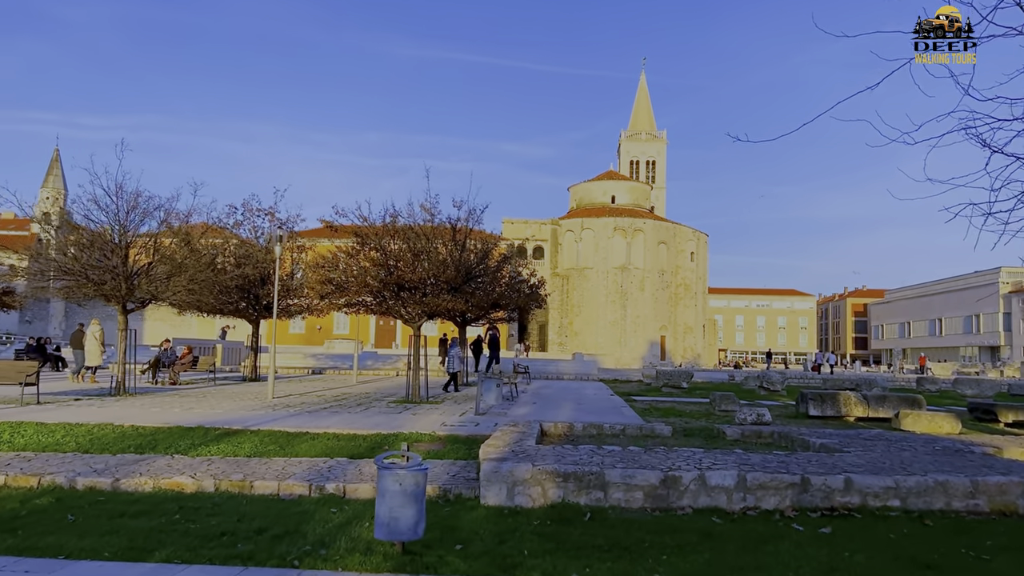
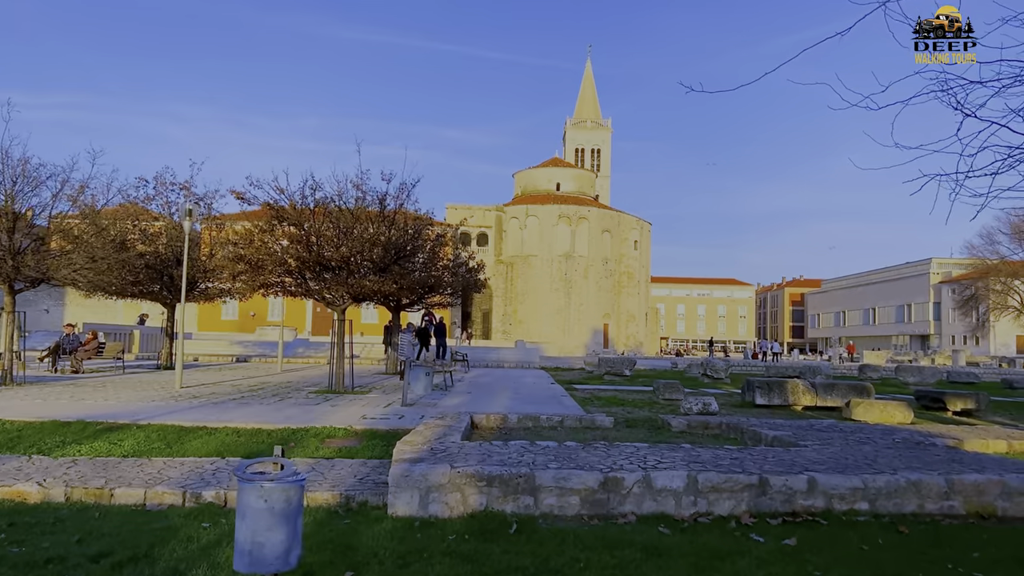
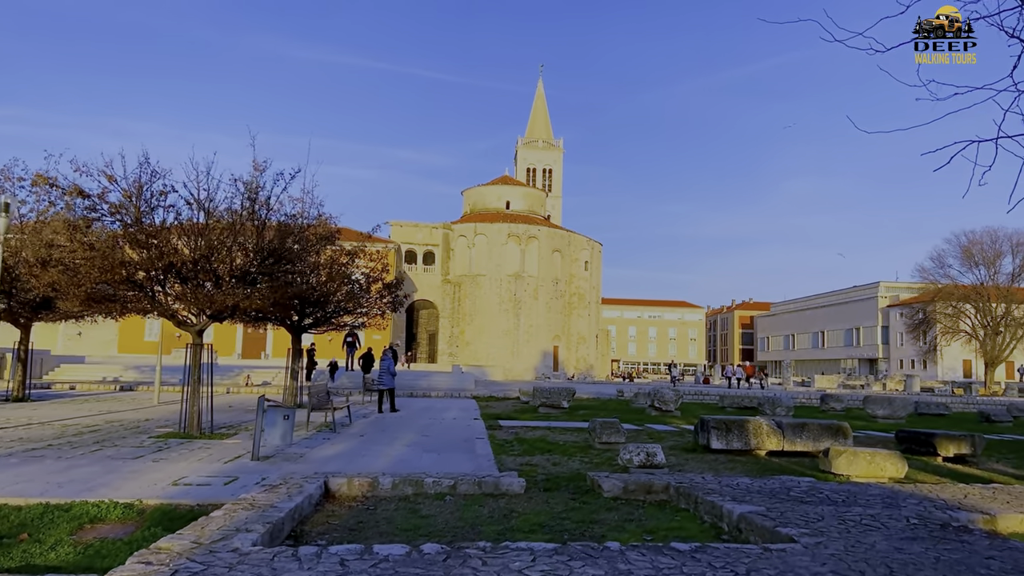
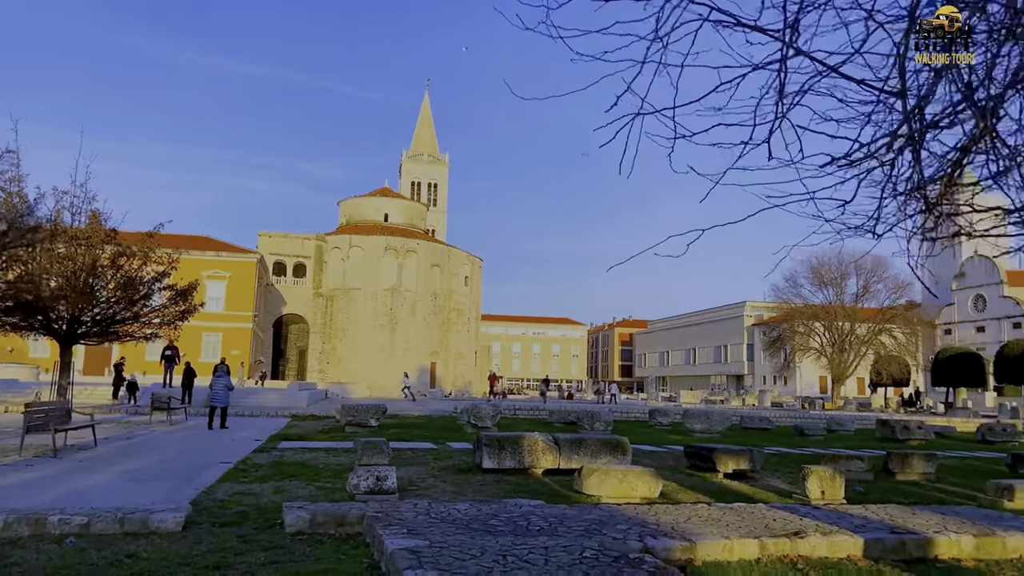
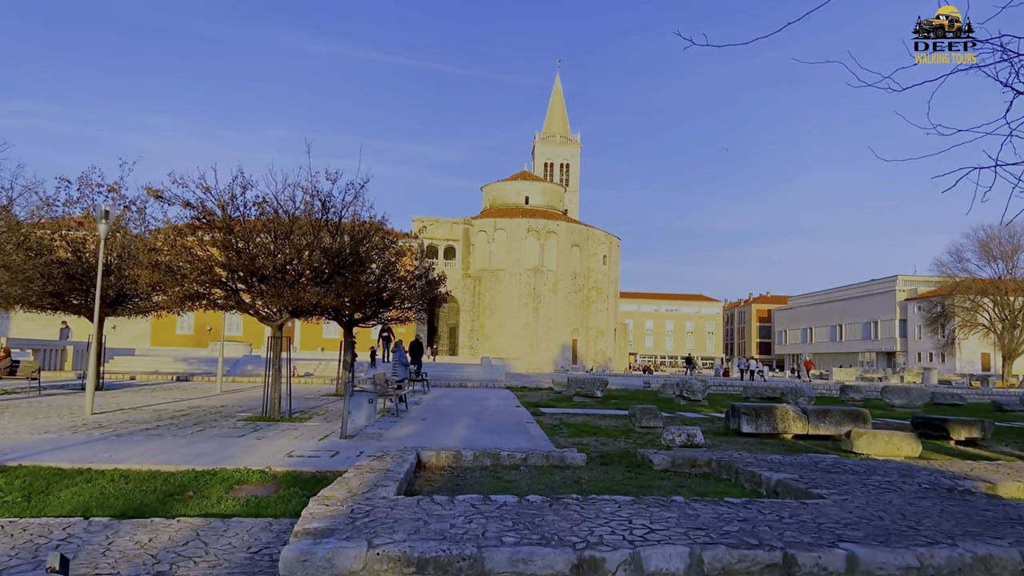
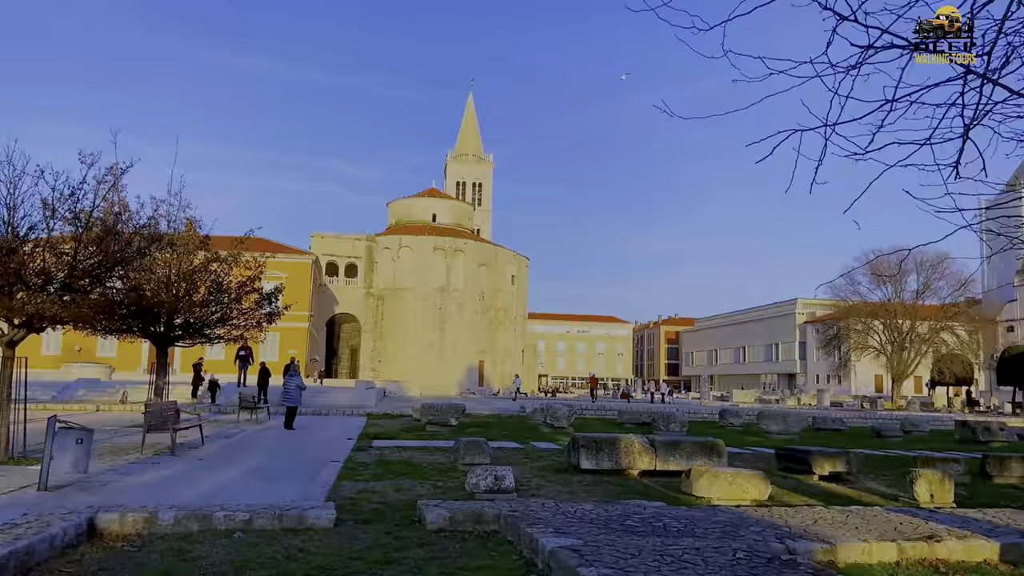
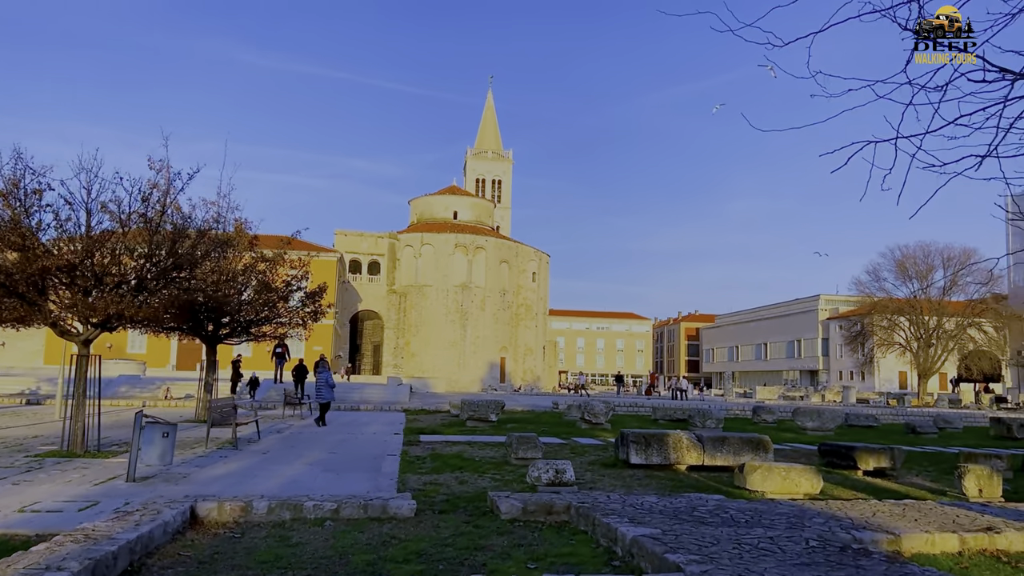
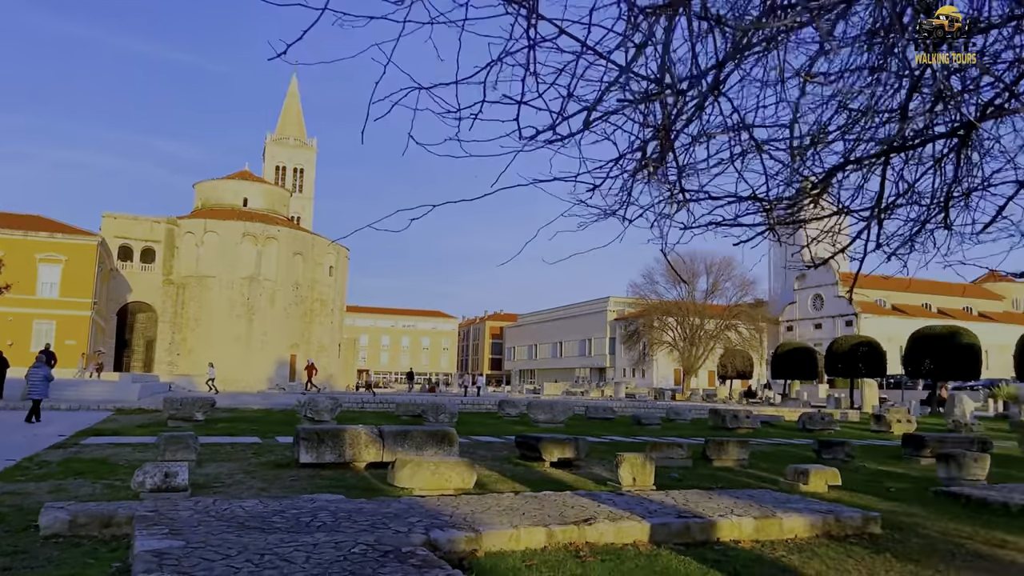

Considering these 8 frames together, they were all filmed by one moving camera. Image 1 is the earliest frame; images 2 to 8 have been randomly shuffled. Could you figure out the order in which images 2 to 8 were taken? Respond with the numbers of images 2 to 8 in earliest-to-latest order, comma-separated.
2, 5, 3, 7, 6, 4, 8
